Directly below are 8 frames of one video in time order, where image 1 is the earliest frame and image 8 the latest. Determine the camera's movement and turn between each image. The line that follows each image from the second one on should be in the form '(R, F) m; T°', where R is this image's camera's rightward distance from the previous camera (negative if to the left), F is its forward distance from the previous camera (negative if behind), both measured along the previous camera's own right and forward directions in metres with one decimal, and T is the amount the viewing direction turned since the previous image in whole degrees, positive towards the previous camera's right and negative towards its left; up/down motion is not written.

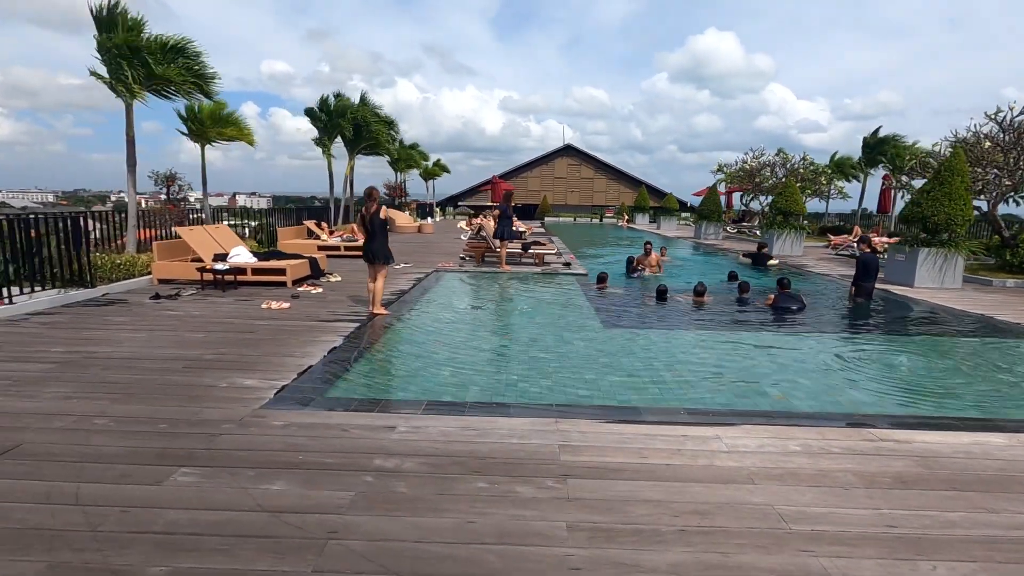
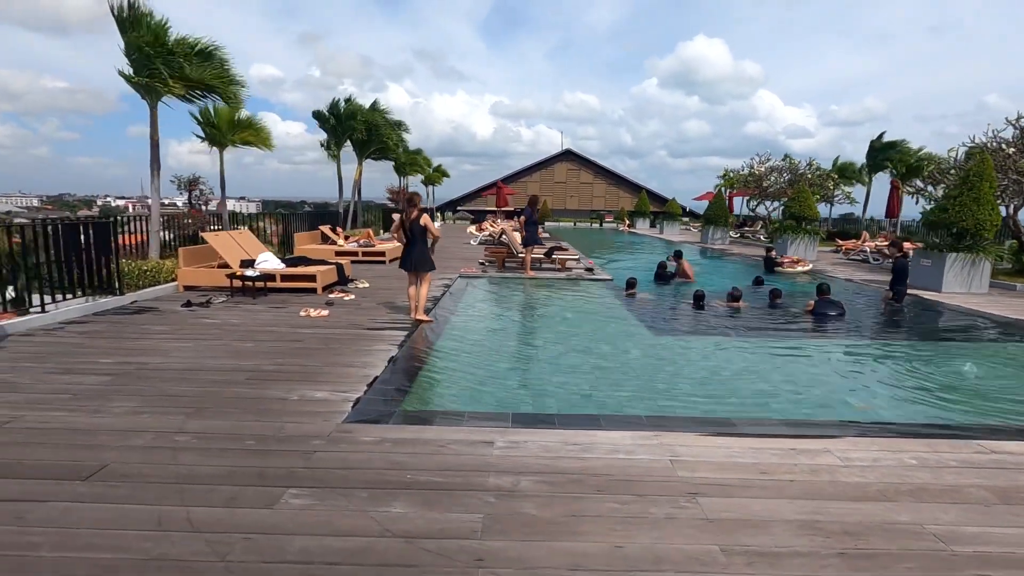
(-0.8, +0.1) m; +1°
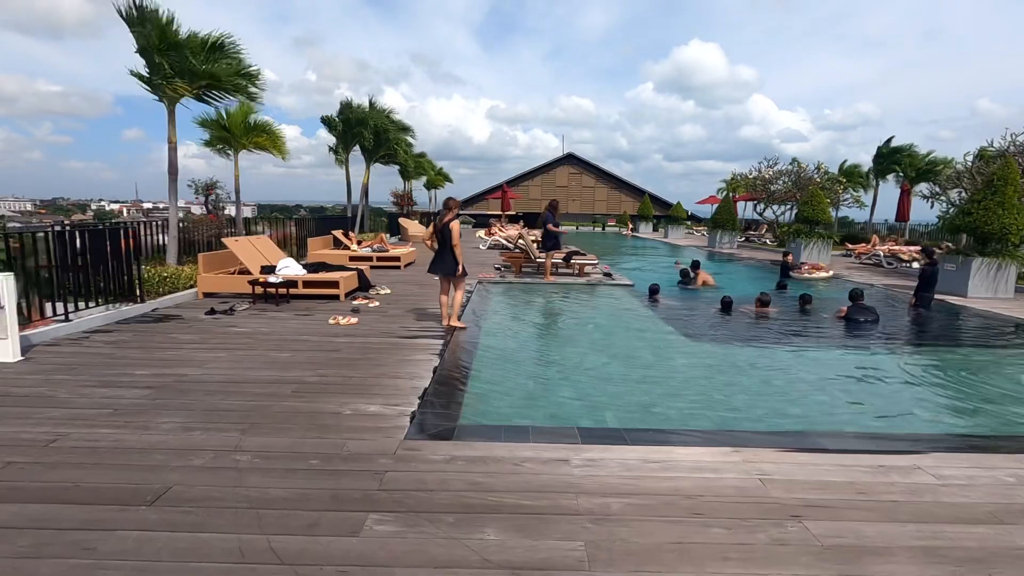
(-0.5, +0.2) m; 0°
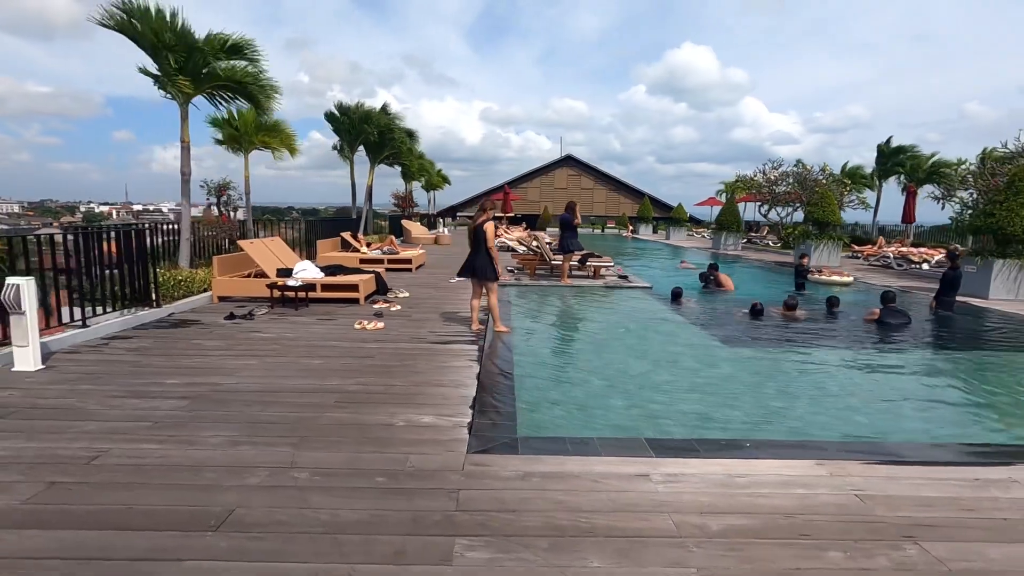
(-0.5, +0.2) m; +1°
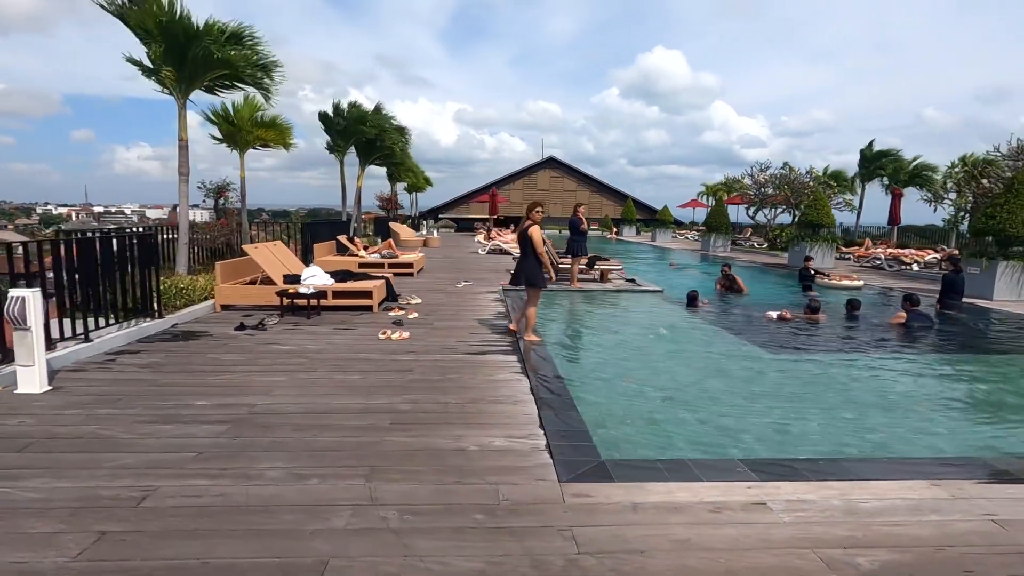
(-0.7, +0.3) m; +3°
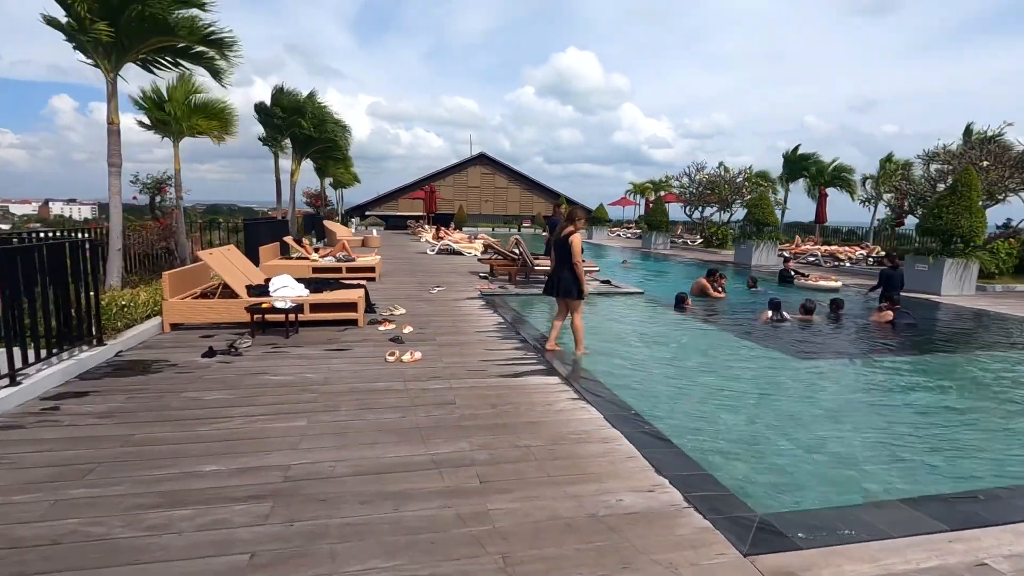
(-1.2, +0.8) m; +9°
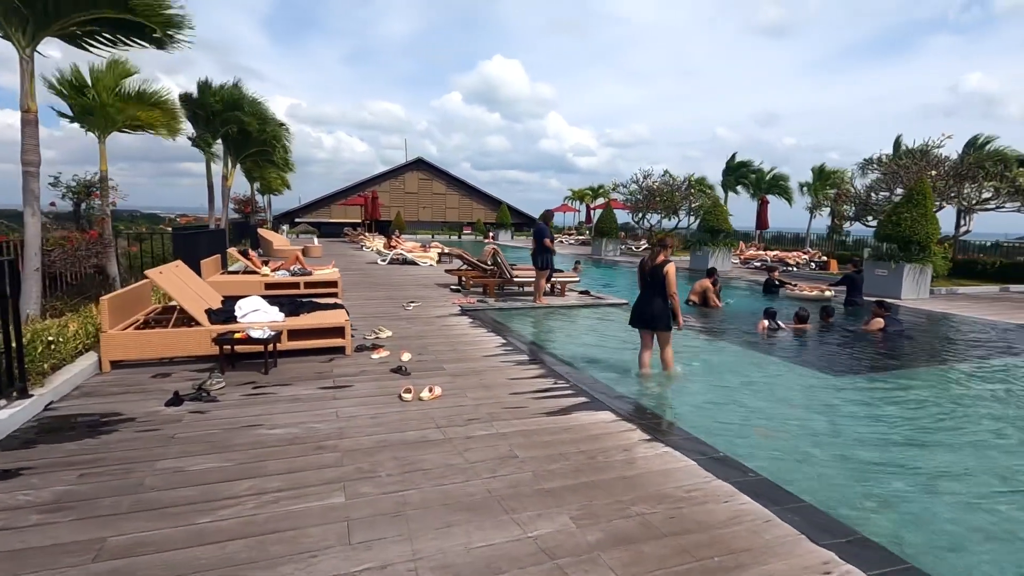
(-1.0, +0.8) m; +8°
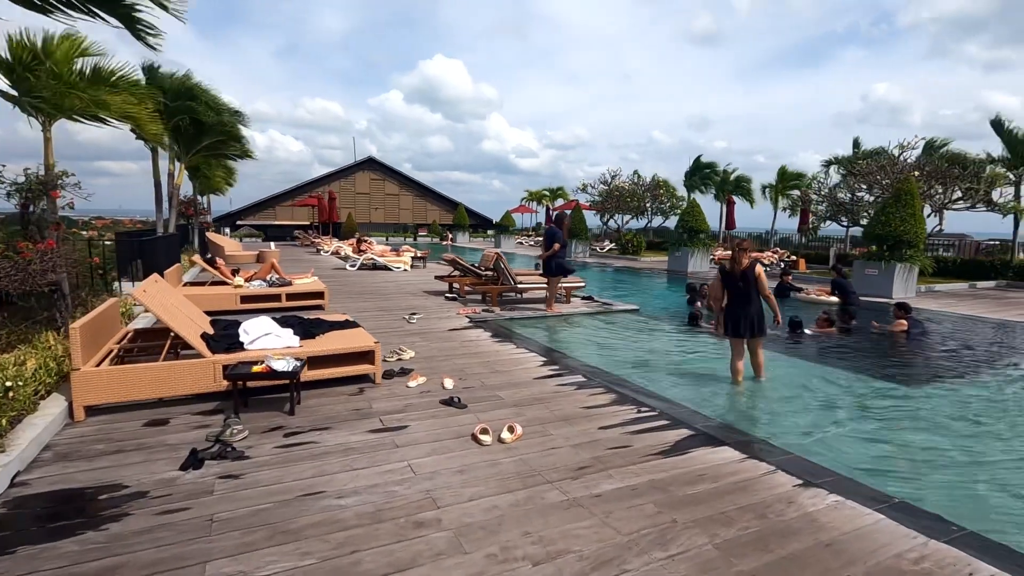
(-1.2, +0.9) m; +6°
